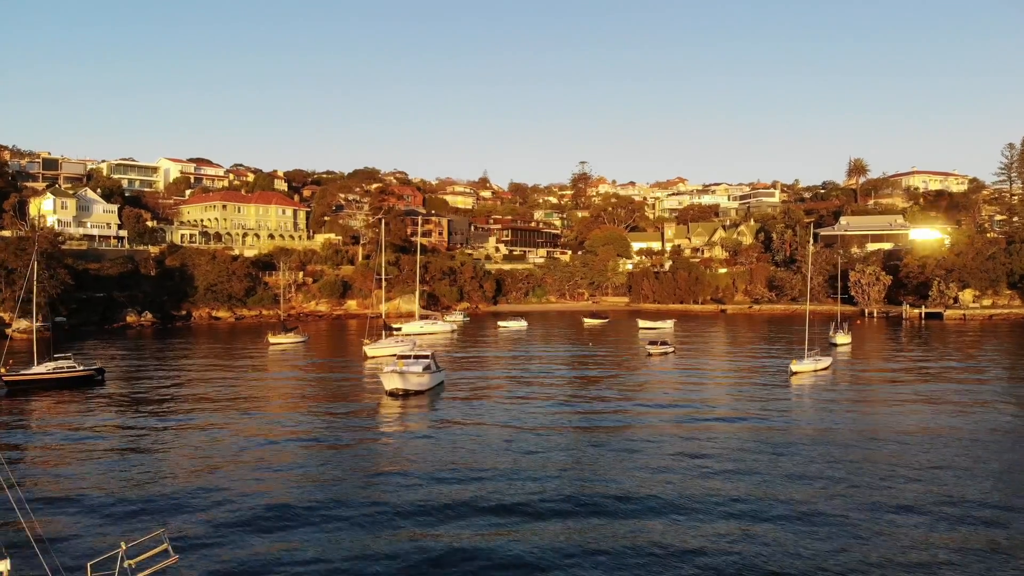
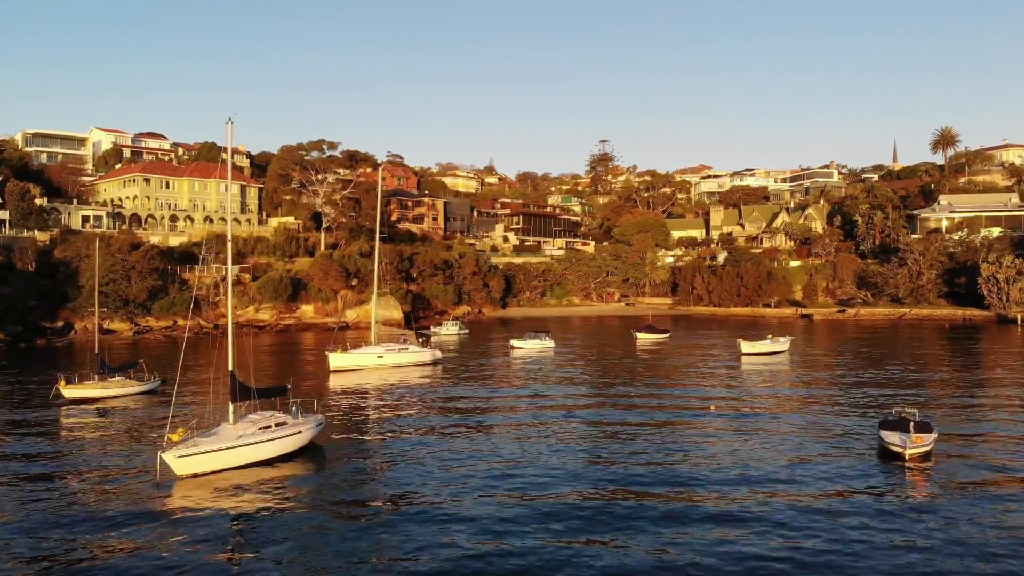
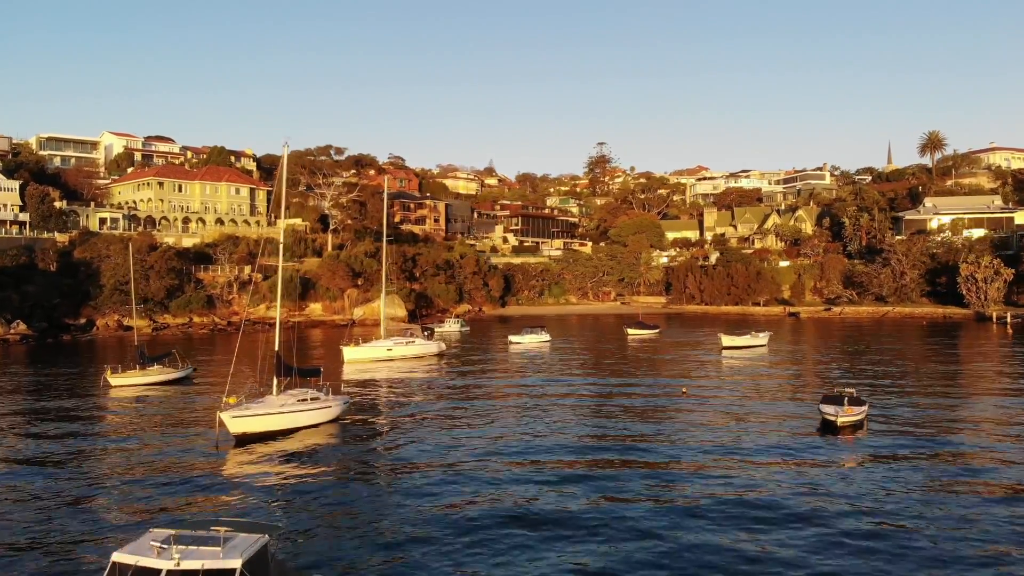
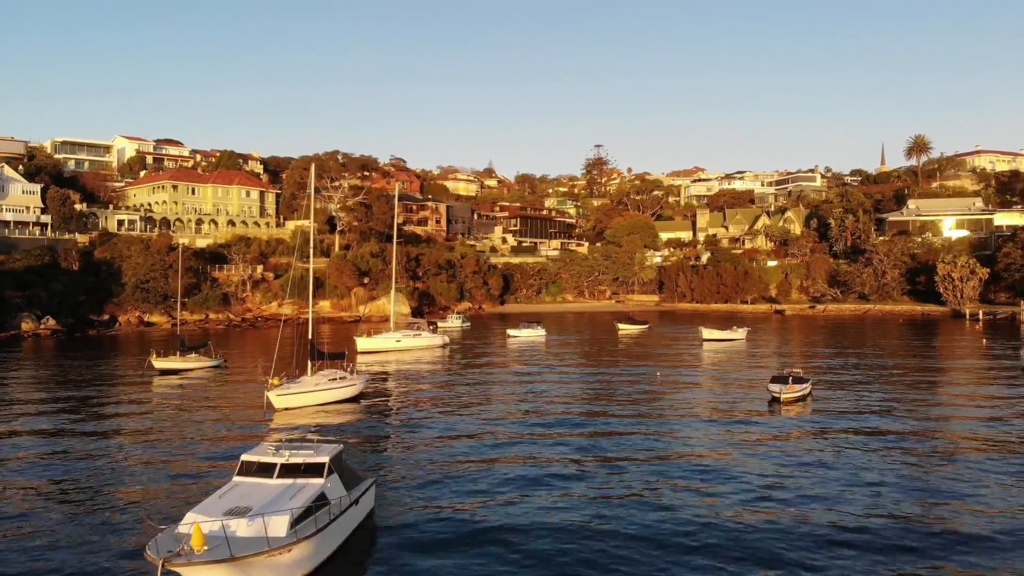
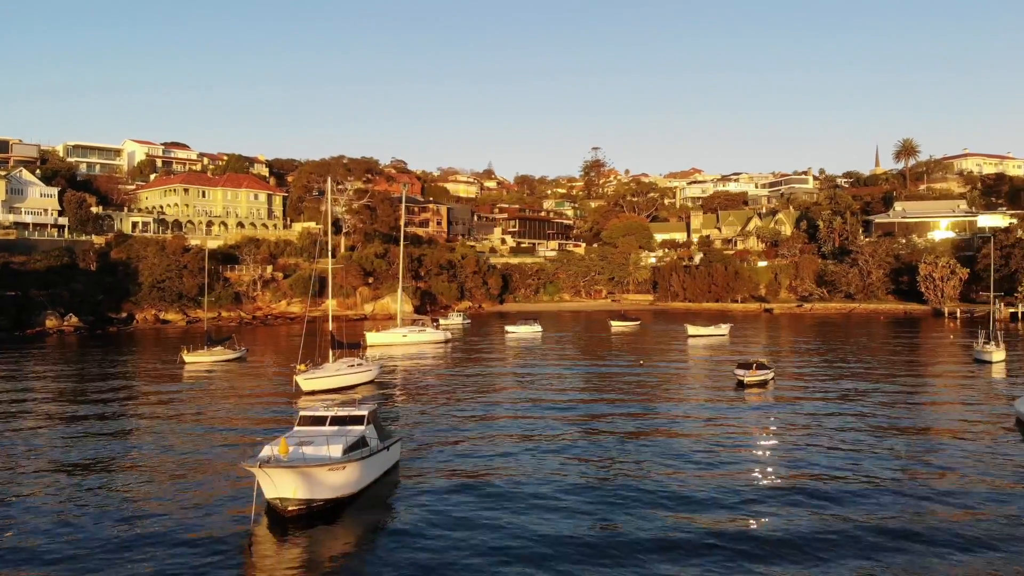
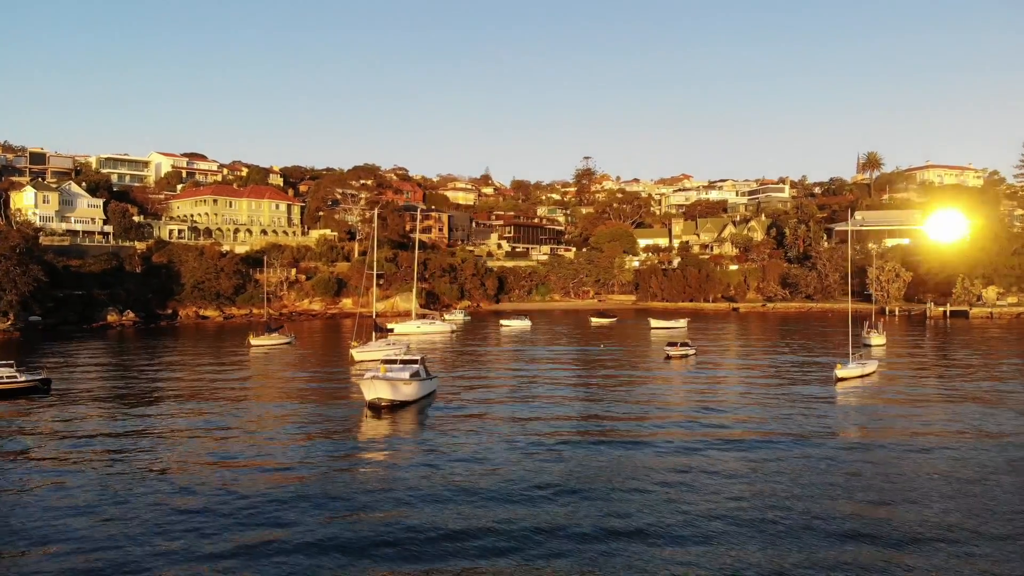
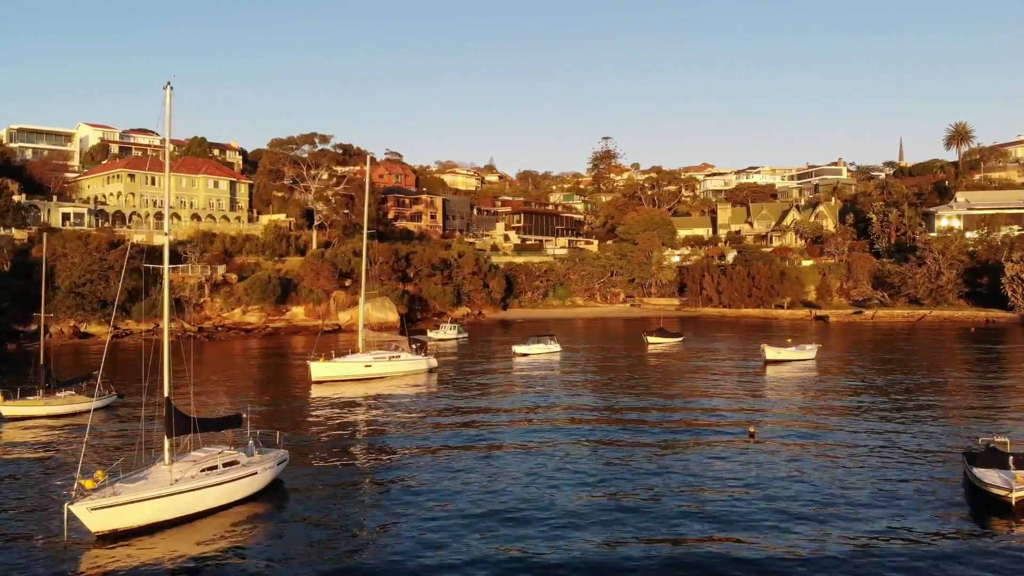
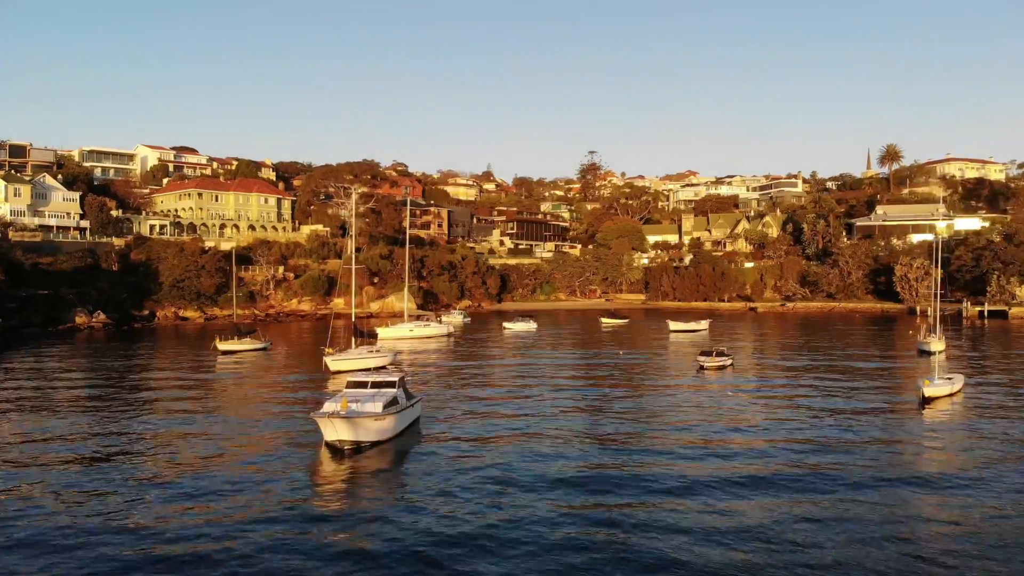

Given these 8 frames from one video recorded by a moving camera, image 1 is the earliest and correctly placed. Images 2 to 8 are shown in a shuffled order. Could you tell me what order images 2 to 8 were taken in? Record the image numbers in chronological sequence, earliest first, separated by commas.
6, 8, 5, 4, 3, 2, 7
